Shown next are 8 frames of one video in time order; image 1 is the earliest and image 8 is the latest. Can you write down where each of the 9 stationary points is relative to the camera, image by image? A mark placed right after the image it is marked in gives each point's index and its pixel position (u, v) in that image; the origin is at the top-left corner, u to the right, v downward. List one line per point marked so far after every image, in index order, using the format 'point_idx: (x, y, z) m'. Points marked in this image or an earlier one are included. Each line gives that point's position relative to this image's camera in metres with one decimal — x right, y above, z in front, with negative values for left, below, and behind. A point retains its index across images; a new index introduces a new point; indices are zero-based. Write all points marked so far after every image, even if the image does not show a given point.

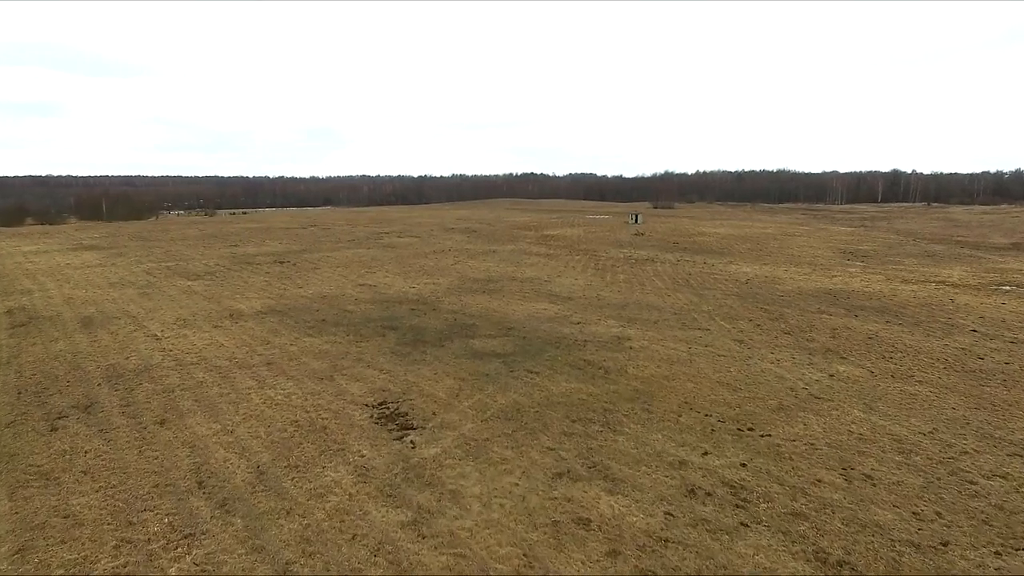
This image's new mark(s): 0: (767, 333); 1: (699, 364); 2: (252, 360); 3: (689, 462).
0: (+6.6, -1.2, +16.3) m
1: (+3.8, -1.6, +13.0) m
2: (-5.2, -1.4, +12.5) m
3: (+2.3, -2.3, +8.3) m
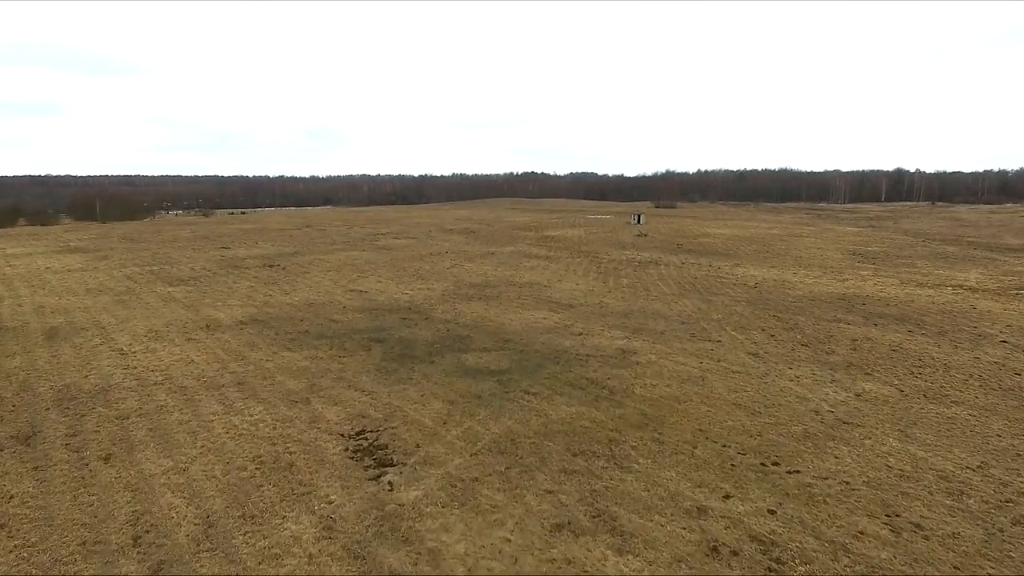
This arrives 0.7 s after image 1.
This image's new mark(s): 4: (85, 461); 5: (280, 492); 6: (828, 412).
0: (+6.5, -1.4, +15.2) m
1: (+3.8, -1.8, +11.9) m
2: (-5.3, -1.7, +11.4) m
3: (+2.2, -2.5, +7.2) m
4: (-5.4, -2.2, +8.0) m
5: (-2.7, -2.4, +7.3) m
6: (+5.3, -2.1, +10.6) m
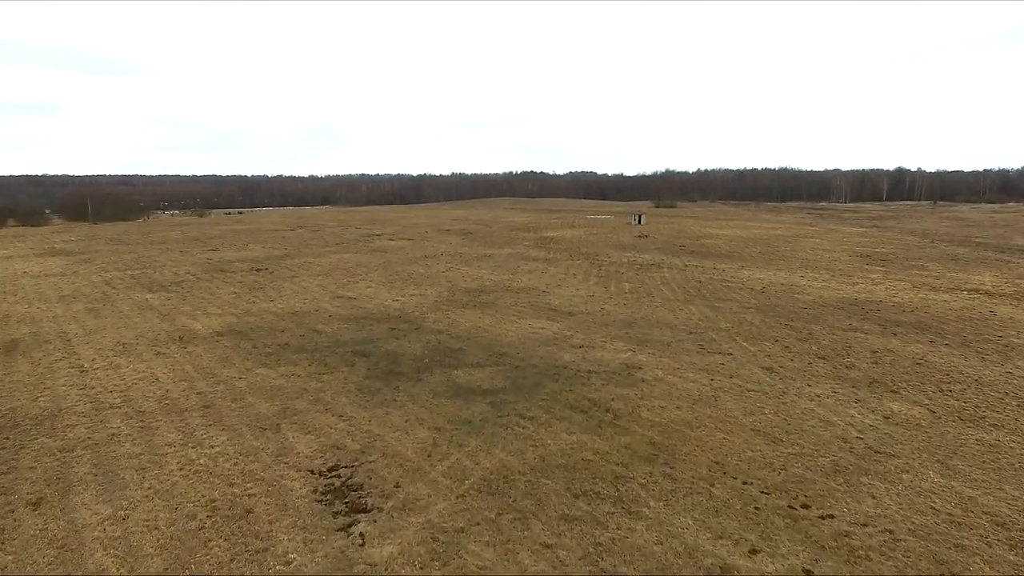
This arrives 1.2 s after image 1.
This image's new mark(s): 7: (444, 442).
0: (+6.4, -1.6, +14.1) m
1: (+3.7, -2.0, +10.8) m
2: (-5.3, -1.9, +10.4) m
3: (+2.1, -2.7, +6.1) m
4: (-5.5, -2.4, +7.0) m
5: (-2.8, -2.6, +6.2) m
6: (+5.2, -2.3, +9.6) m
7: (-1.0, -2.2, +9.0) m
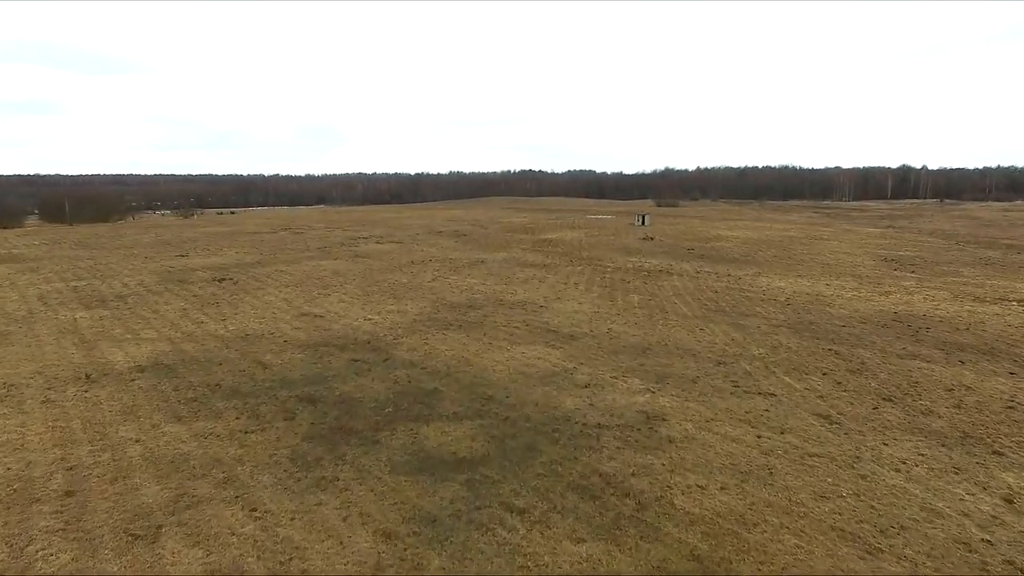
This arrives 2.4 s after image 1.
0: (+6.2, -2.0, +11.3) m
1: (+3.5, -2.4, +8.0) m
2: (-5.5, -2.3, +7.5) m
3: (+2.0, -3.2, +3.3) m
4: (-5.7, -2.9, +4.1) m
5: (-2.9, -3.0, +3.4) m
6: (+5.0, -2.7, +6.7) m
7: (-1.2, -2.6, +6.1) m
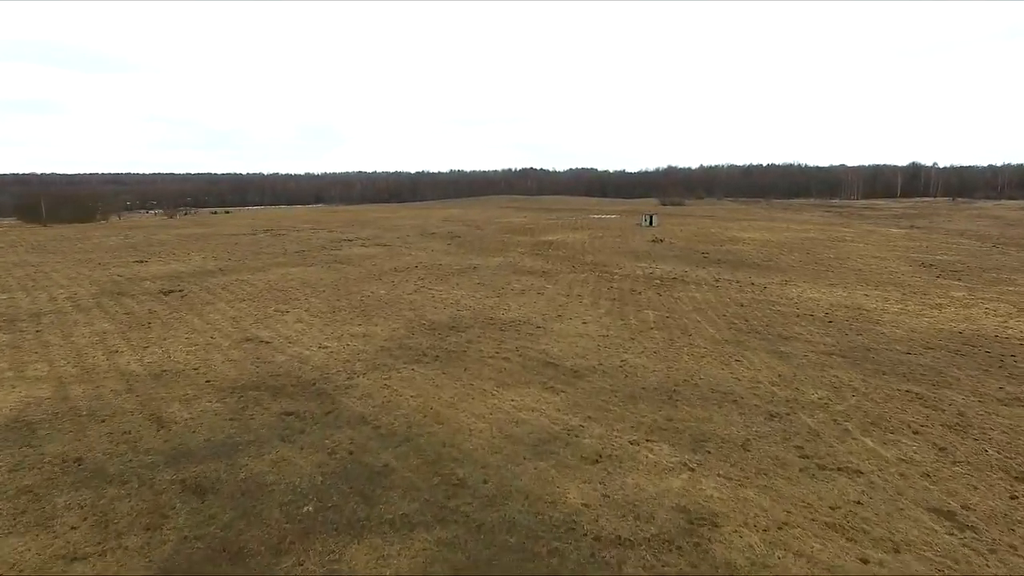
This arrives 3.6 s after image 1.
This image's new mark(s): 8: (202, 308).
0: (+6.0, -2.4, +8.0) m
1: (+3.2, -2.9, +4.7) m
2: (-5.8, -2.8, +4.3) m
3: (+1.7, -3.6, 0.0) m
4: (-6.0, -3.3, +0.9) m
5: (-3.2, -3.5, +0.1) m
6: (+4.8, -3.2, +3.5) m
7: (-1.4, -3.1, +2.9) m
8: (-8.9, -0.5, +18.1) m
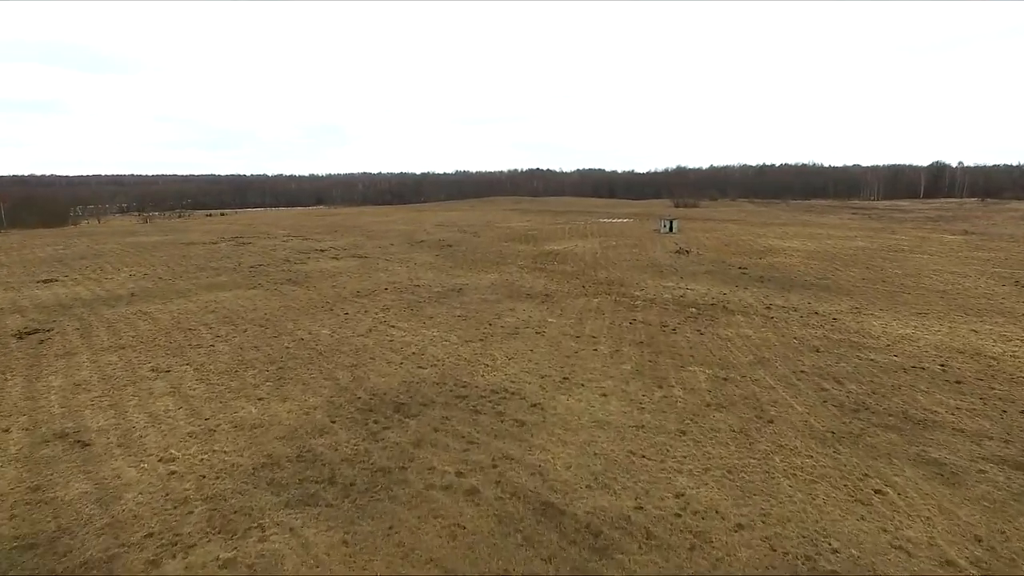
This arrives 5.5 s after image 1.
0: (+5.5, -3.3, +2.3) m
1: (+2.8, -3.8, -1.0) m
2: (-6.2, -3.7, -1.4) m
3: (+1.2, -4.5, -5.7) m
4: (-6.4, -4.2, -4.8) m
5: (-3.7, -4.4, -5.5) m
6: (+4.3, -4.1, -2.3) m
7: (-1.9, -4.0, -2.8) m
8: (-9.2, -1.5, +12.6) m
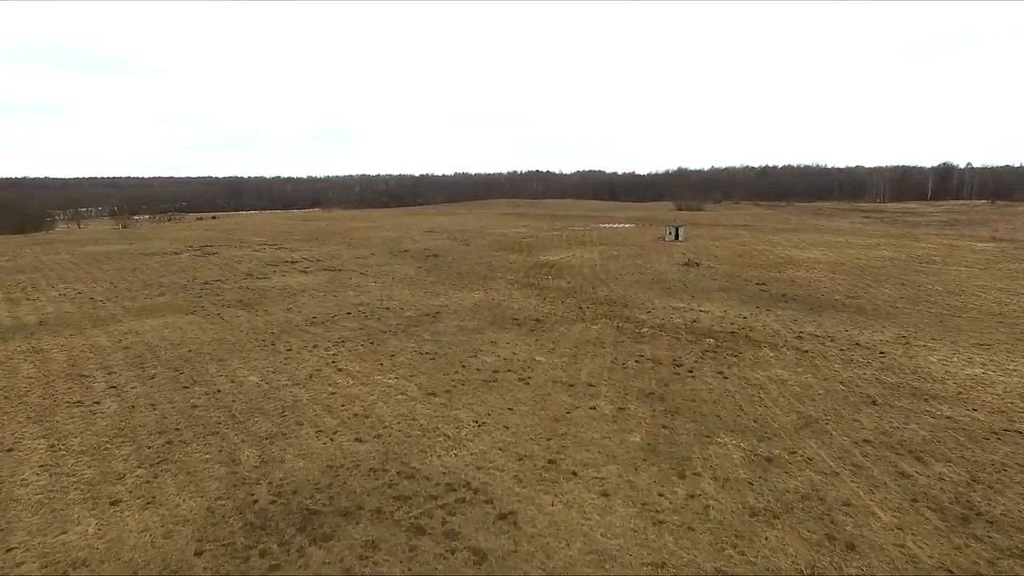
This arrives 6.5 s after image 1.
0: (+5.1, -4.0, -1.0) m
1: (+2.3, -4.4, -4.2) m
2: (-6.7, -4.3, -4.6) m
3: (+0.7, -5.2, -8.9) m
4: (-6.9, -4.9, -8.0) m
5: (-4.2, -5.0, -8.8) m
6: (+3.8, -4.7, -5.5) m
7: (-2.3, -4.6, -6.0) m
8: (-9.6, -2.2, +9.3) m
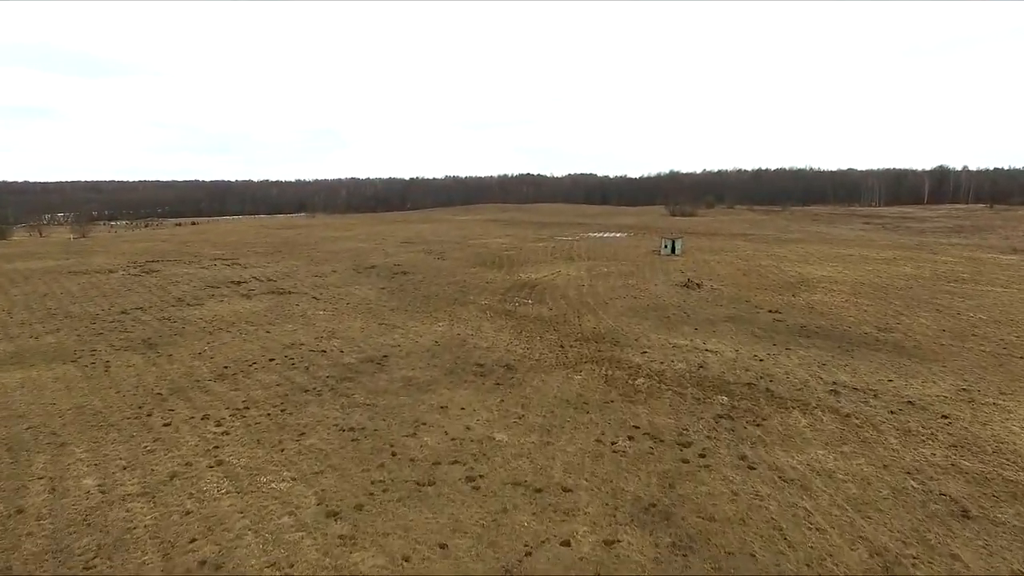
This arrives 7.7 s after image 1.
0: (+4.4, -4.8, -4.5) m
1: (+1.7, -5.2, -7.8) m
2: (-7.3, -5.2, -8.3) m
3: (+0.2, -6.0, -12.6) m
4: (-7.5, -5.7, -11.7) m
5: (-4.7, -5.8, -12.4) m
6: (+3.3, -5.5, -9.1) m
7: (-2.9, -5.5, -9.7) m
8: (-10.4, -3.1, +5.6) m
